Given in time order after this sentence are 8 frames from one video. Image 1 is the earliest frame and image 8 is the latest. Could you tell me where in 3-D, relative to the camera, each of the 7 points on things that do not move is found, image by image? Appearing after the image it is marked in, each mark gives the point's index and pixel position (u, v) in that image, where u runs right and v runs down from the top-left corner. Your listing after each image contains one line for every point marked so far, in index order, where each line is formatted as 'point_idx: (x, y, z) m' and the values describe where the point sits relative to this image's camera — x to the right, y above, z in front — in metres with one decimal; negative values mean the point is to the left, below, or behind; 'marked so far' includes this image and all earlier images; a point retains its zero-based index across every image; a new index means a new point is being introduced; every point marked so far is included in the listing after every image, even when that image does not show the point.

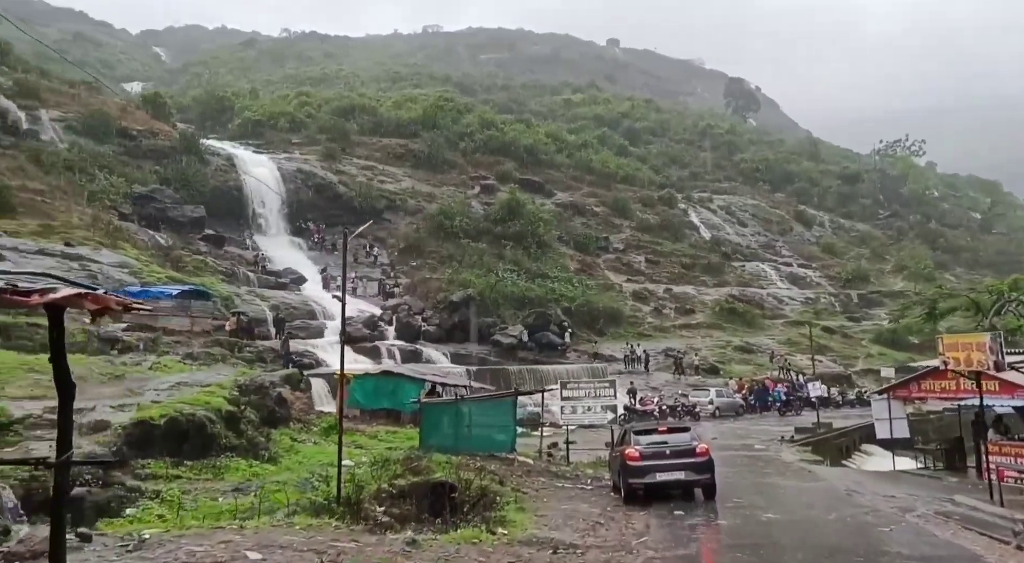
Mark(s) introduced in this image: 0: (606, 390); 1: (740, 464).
0: (+1.8, -2.1, +16.7) m
1: (+4.4, -3.6, +16.5) m
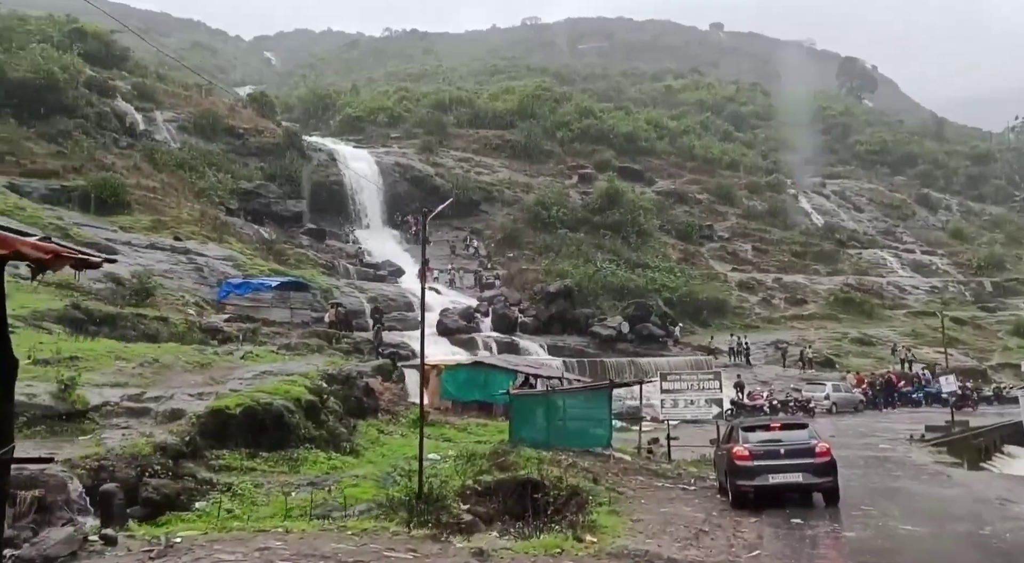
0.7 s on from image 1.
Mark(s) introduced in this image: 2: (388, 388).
0: (+3.6, -1.8, +15.5) m
1: (+6.2, -3.3, +15.0) m
2: (-2.6, -2.2, +17.7) m
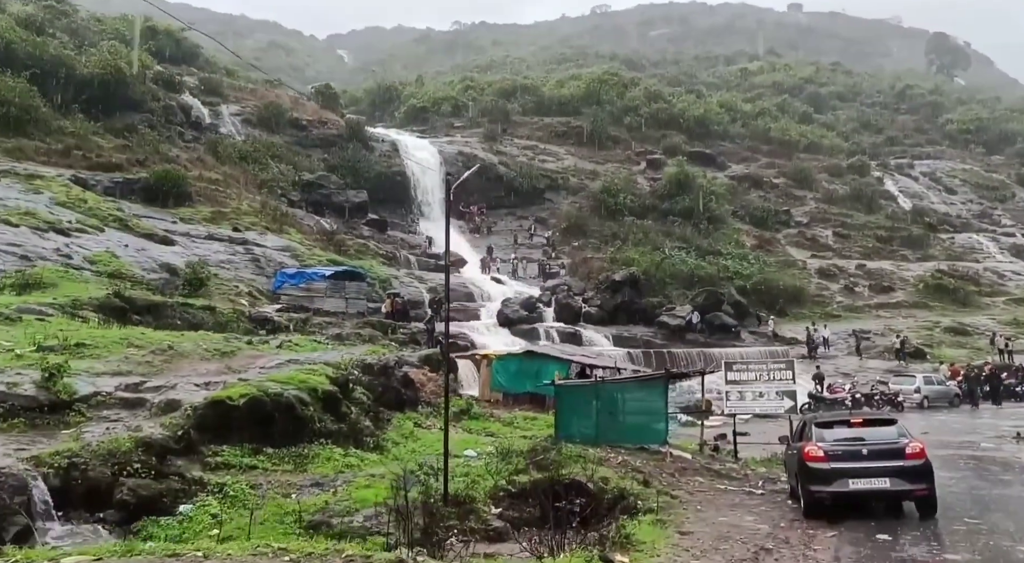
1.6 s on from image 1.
0: (+4.4, -1.5, +13.9) m
1: (+6.9, -2.9, +13.2) m
2: (-1.6, -1.9, +16.7) m
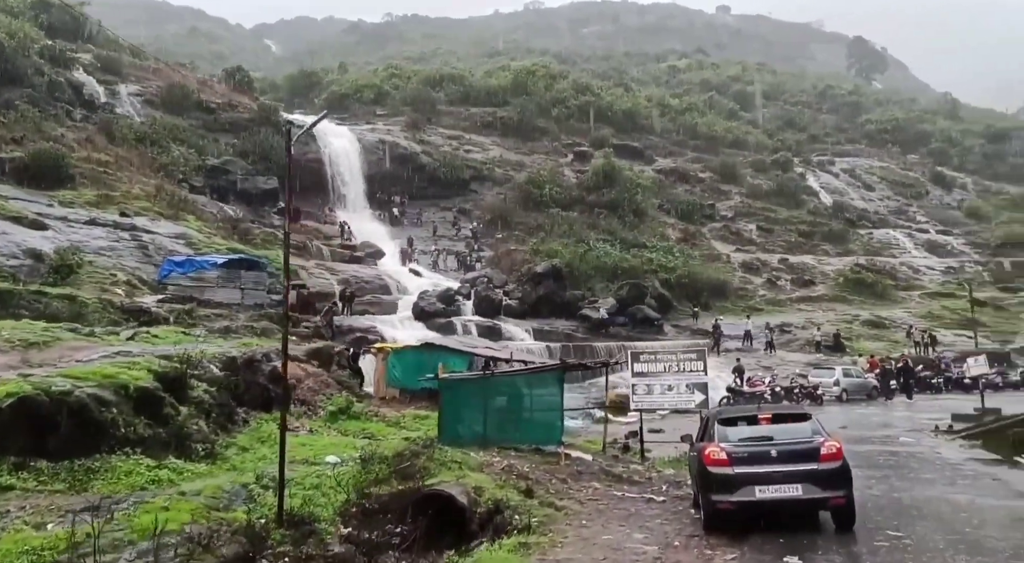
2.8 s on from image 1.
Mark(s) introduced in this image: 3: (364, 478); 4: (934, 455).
0: (+2.7, -1.2, +12.7) m
1: (+5.2, -2.6, +12.2) m
2: (-3.5, -1.6, +14.9) m
3: (-1.5, -2.0, +8.8) m
4: (+6.9, -2.8, +13.8) m
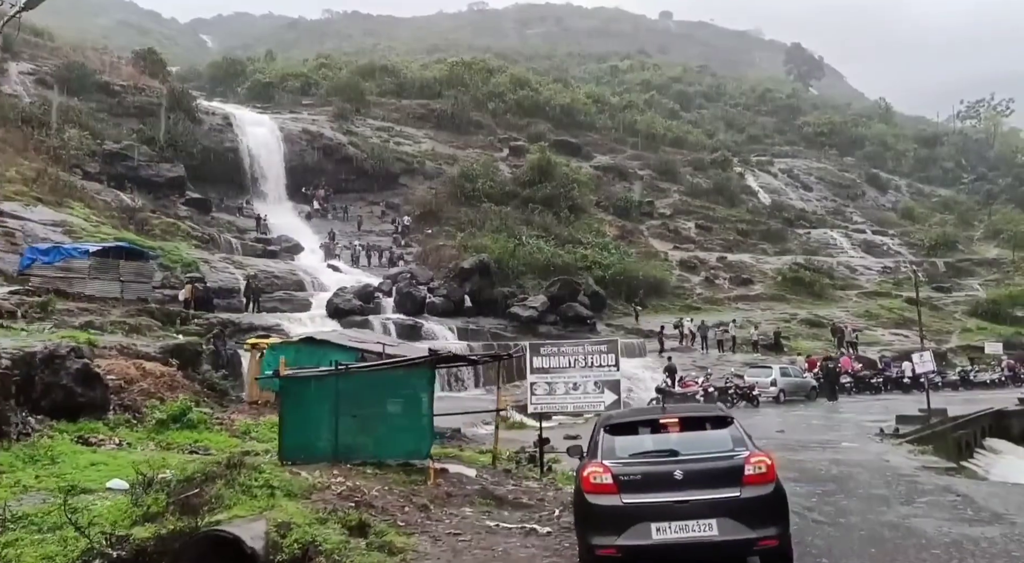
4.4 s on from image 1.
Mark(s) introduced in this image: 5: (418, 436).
0: (+1.1, -0.9, +10.5) m
1: (+3.7, -2.4, +10.2) m
2: (-5.2, -1.3, +12.4) m
3: (-2.9, -1.7, +6.4) m
4: (+5.3, -2.6, +12.0) m
5: (-1.0, -1.7, +9.2) m
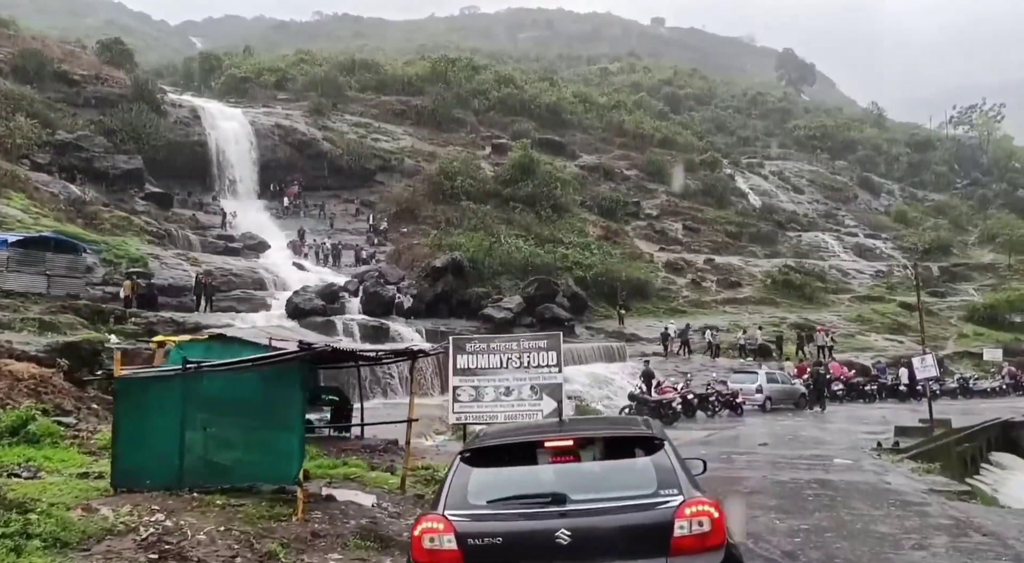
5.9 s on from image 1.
0: (+0.3, -0.8, +8.6) m
1: (+2.8, -2.2, +8.3) m
2: (-6.1, -1.1, +10.4) m
3: (-3.7, -1.5, +4.4) m
4: (+4.4, -2.4, +10.0) m
5: (-1.8, -1.5, +7.2) m
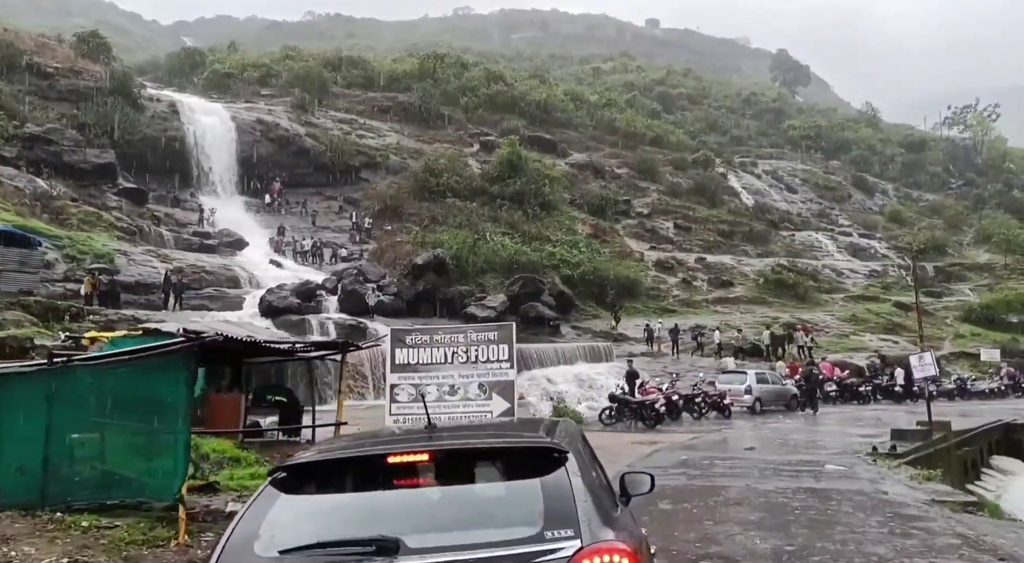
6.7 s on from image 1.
0: (-0.2, -0.6, +7.6) m
1: (+2.4, -2.0, +7.2) m
2: (-6.6, -1.0, +9.3) m
3: (-4.1, -1.3, +3.3) m
4: (+3.9, -2.3, +9.0) m
5: (-2.3, -1.3, +6.2) m
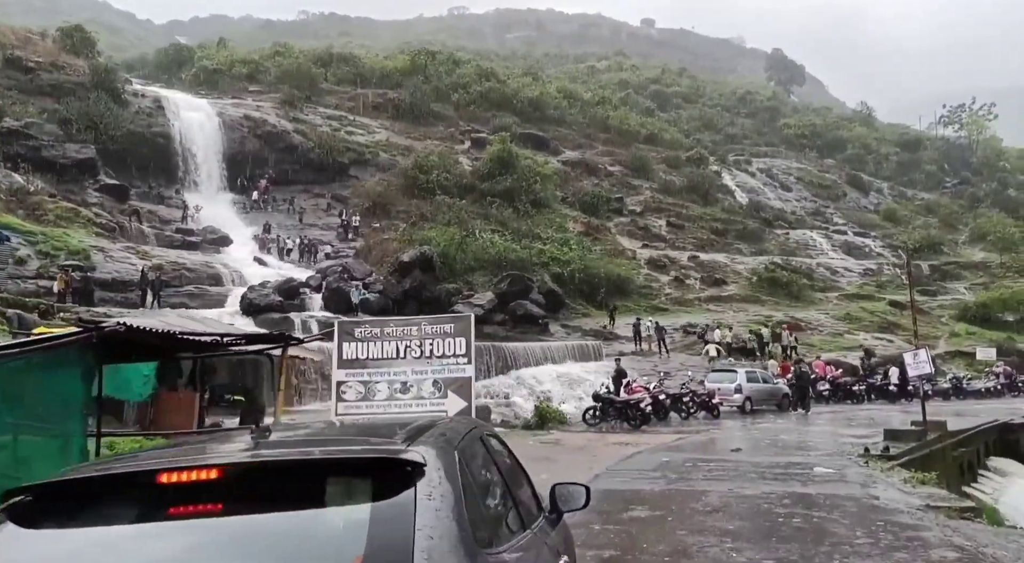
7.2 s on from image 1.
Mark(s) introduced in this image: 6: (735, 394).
0: (-0.5, -0.5, +6.9) m
1: (+2.0, -1.9, +6.6) m
2: (-6.9, -0.9, +8.7) m
3: (-4.4, -1.2, +2.7) m
4: (+3.6, -2.2, +8.4) m
5: (-2.6, -1.2, +5.6) m
6: (+5.2, -2.6, +19.8) m
